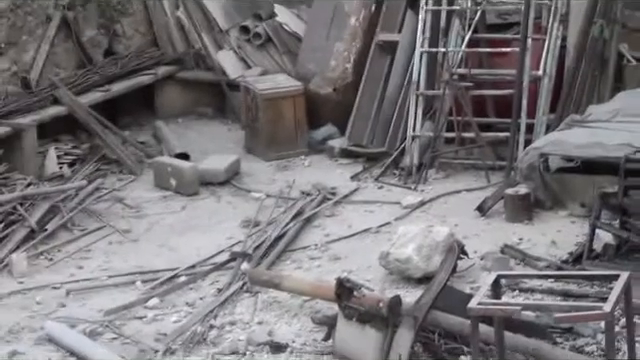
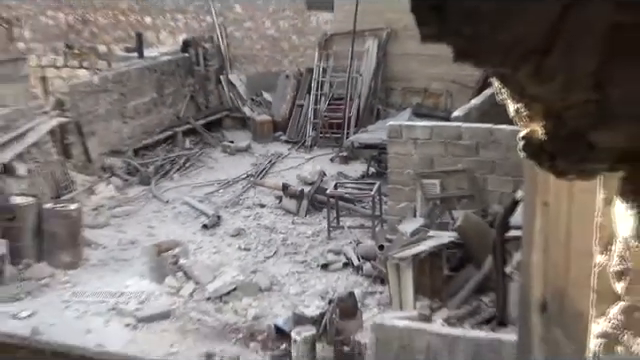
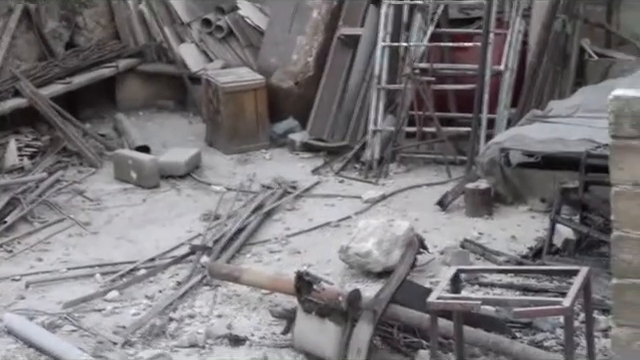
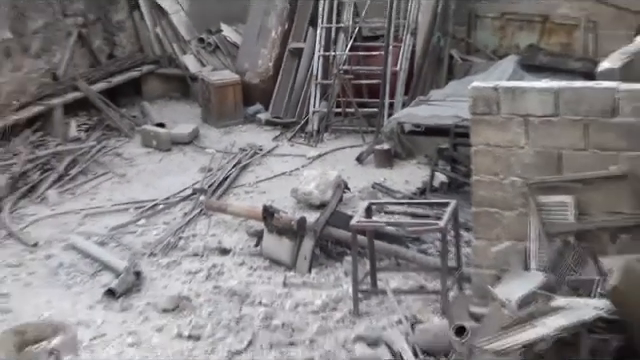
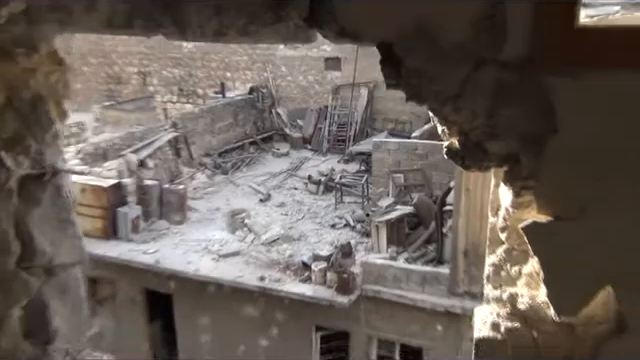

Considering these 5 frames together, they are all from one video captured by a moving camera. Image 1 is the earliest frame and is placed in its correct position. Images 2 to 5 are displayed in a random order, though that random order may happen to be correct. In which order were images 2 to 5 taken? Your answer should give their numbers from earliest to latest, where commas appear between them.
3, 4, 2, 5
